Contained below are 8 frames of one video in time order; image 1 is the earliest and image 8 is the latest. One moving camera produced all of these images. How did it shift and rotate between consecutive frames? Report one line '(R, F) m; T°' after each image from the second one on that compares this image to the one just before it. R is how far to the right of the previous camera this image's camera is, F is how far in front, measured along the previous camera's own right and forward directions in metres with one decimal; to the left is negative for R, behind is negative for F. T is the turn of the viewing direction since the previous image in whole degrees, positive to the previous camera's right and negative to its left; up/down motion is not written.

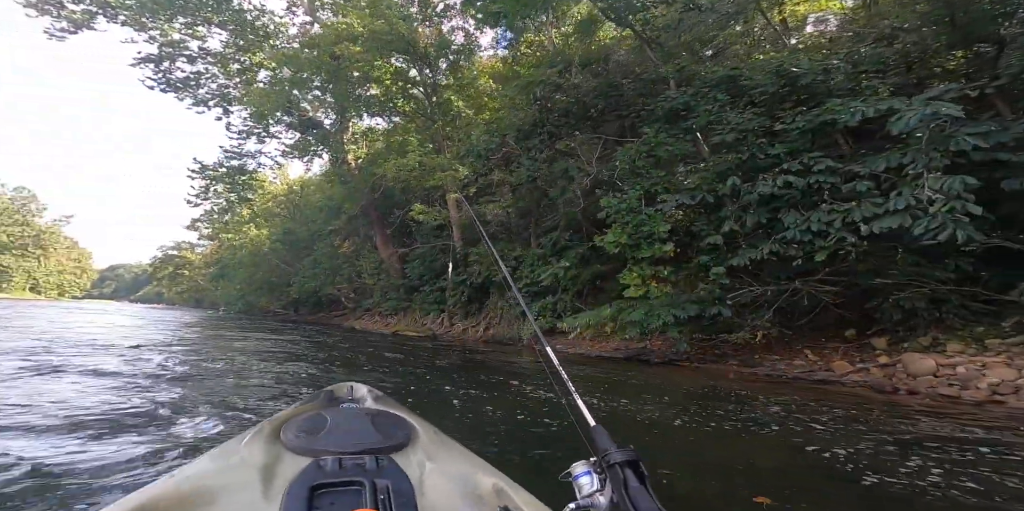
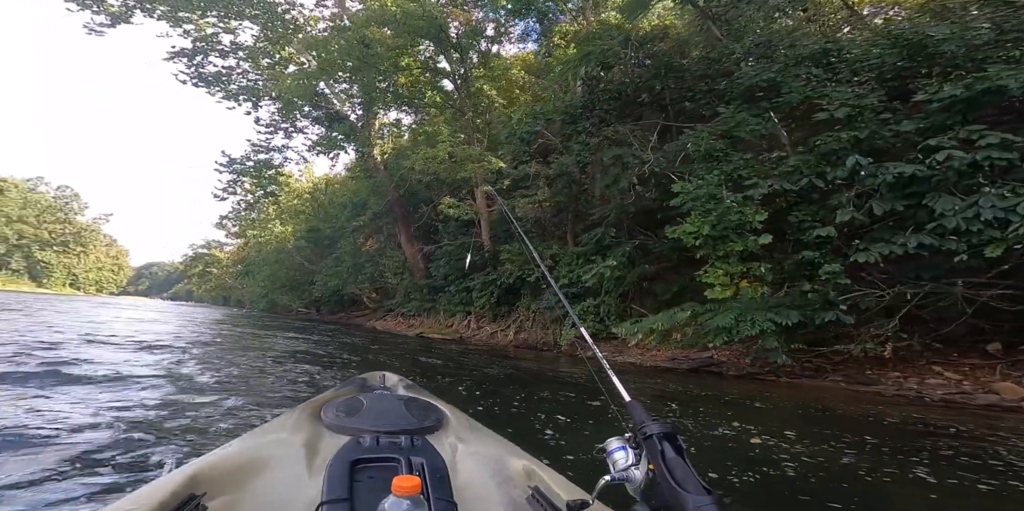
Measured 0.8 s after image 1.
(-0.3, +1.0) m; -3°
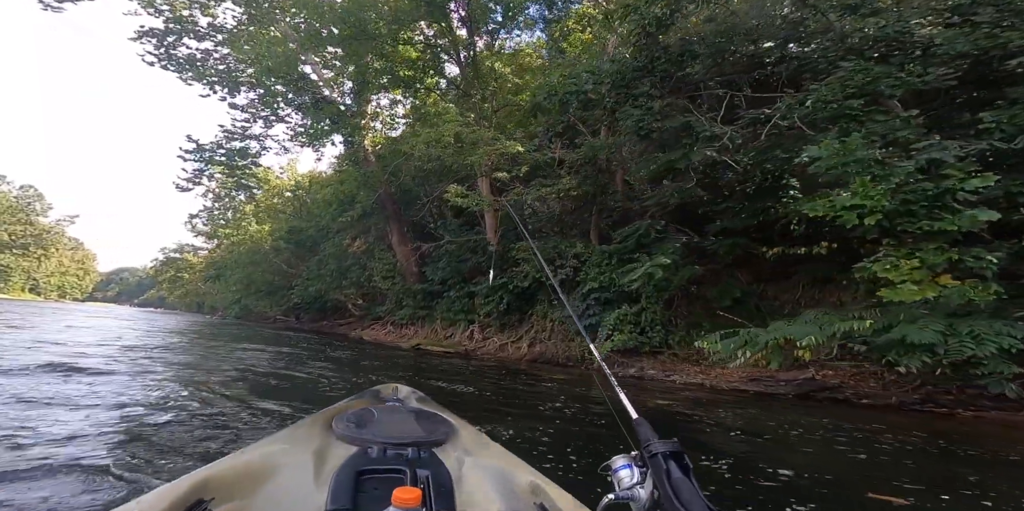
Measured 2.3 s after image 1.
(-0.8, +1.7) m; +2°
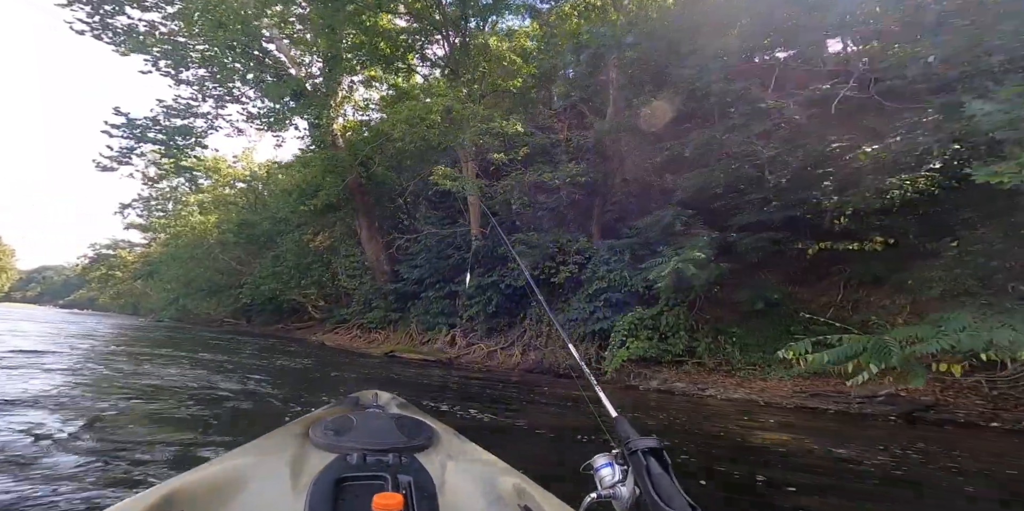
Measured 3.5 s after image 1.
(-0.7, +1.2) m; +5°
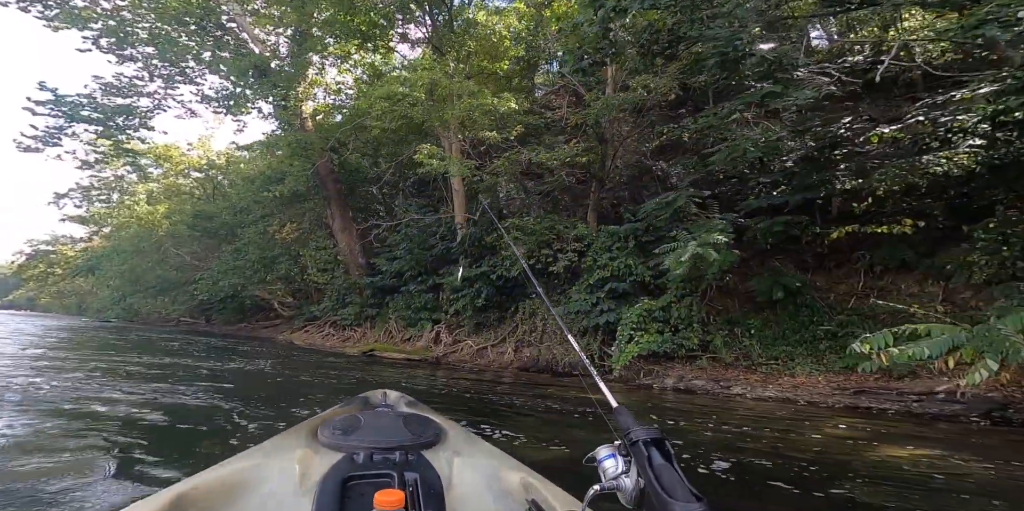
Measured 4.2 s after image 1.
(-0.4, +0.7) m; +4°
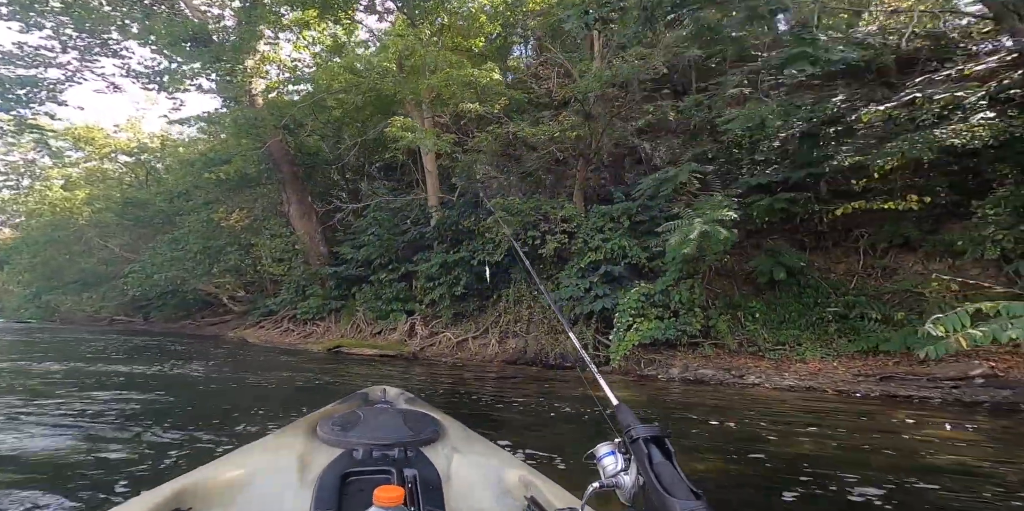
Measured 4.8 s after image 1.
(-0.5, +0.6) m; +5°
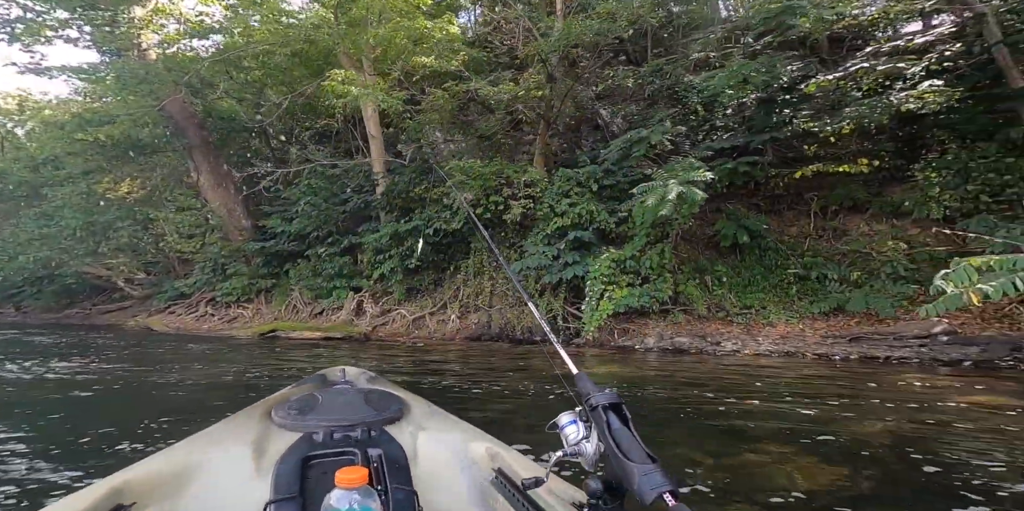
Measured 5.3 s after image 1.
(-0.7, +0.5) m; +10°
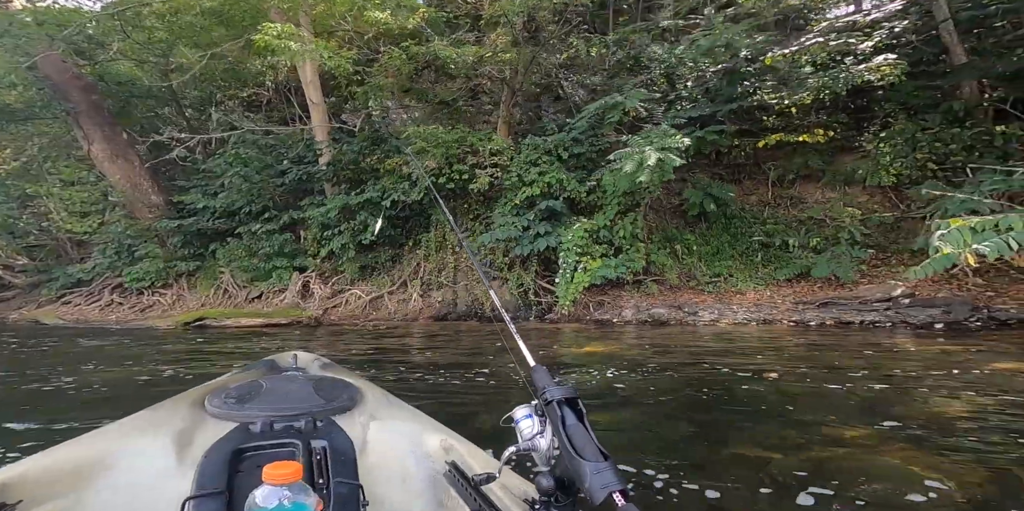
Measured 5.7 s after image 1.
(-0.7, +0.4) m; +9°
